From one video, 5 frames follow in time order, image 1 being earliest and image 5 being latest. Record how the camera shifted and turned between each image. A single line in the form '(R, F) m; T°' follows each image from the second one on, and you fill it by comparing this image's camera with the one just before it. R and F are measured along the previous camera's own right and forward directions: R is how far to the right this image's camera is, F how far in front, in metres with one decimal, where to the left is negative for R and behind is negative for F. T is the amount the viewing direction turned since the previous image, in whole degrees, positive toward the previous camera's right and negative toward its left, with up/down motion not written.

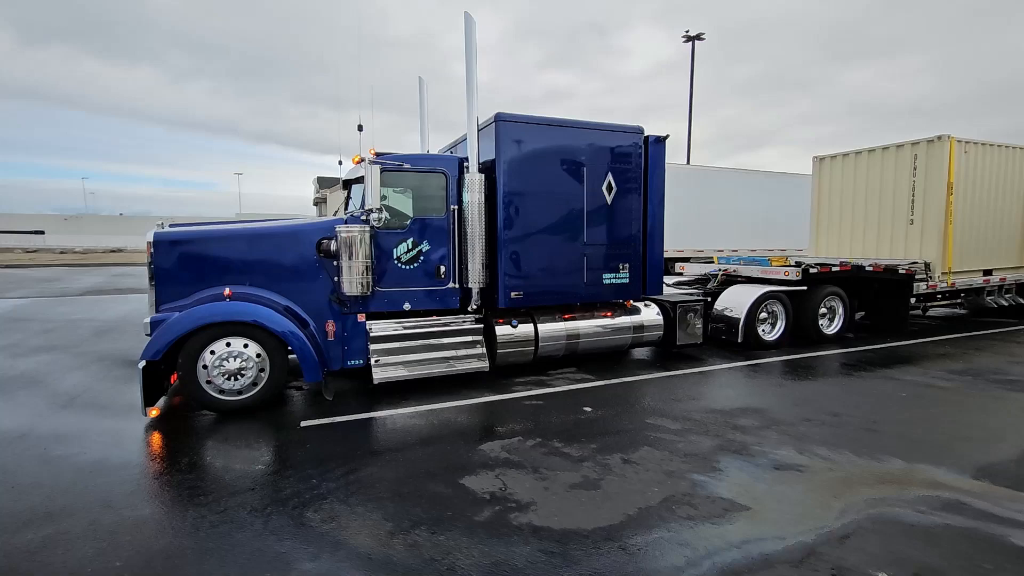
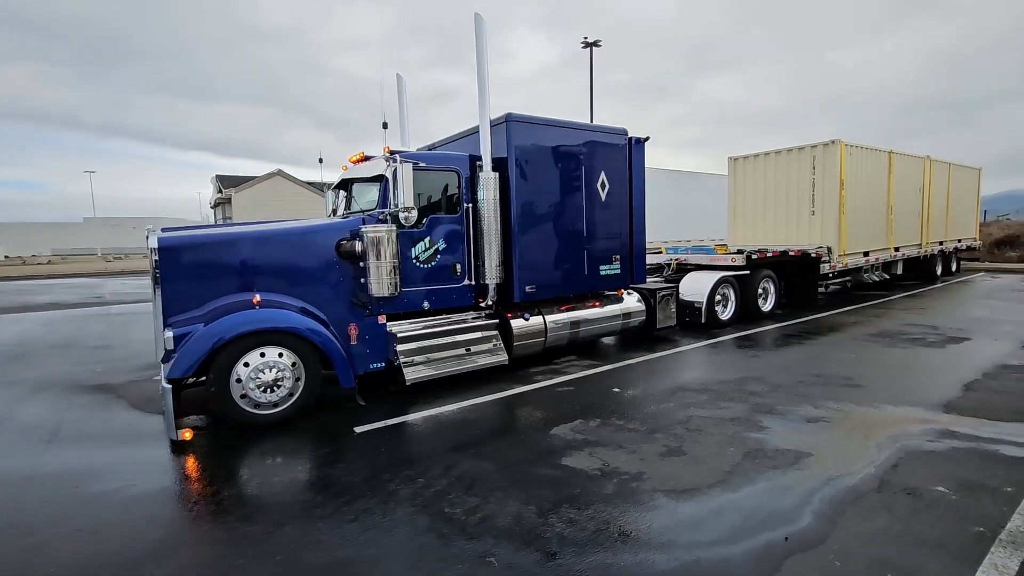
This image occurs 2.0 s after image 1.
(-1.6, -0.1) m; +12°
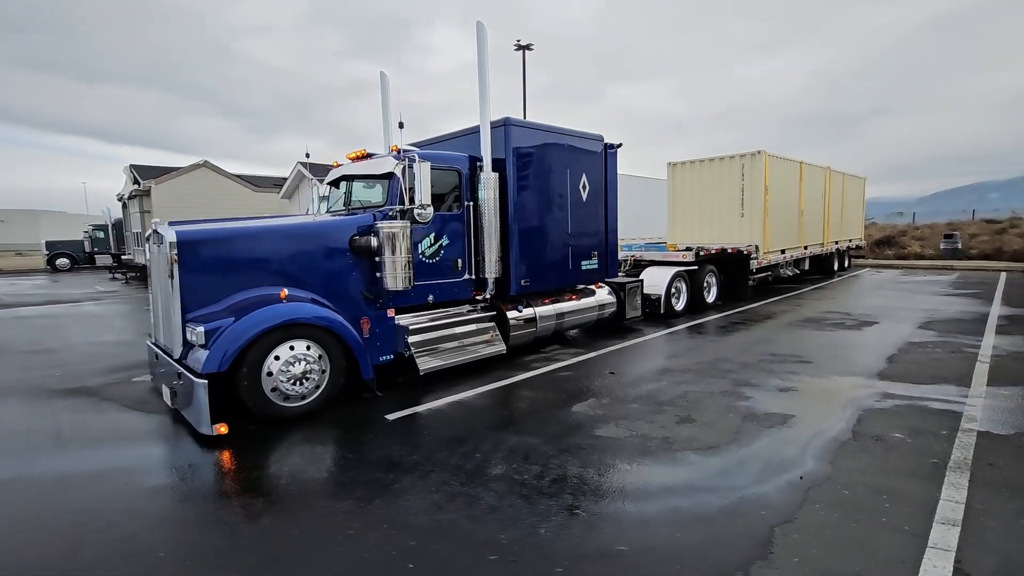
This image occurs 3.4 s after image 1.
(-1.1, -0.3) m; +9°
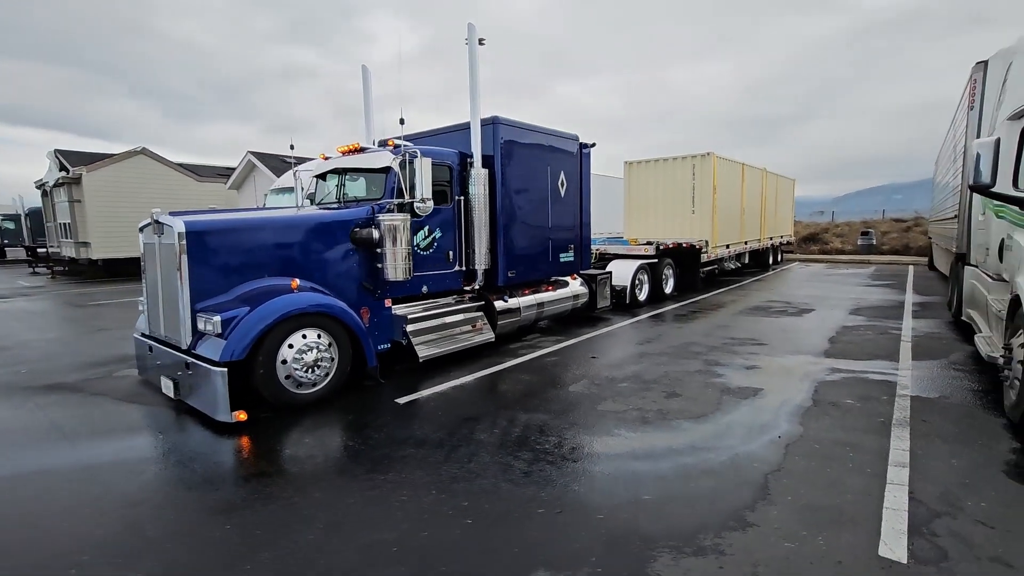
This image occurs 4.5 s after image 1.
(-0.6, -0.3) m; +6°
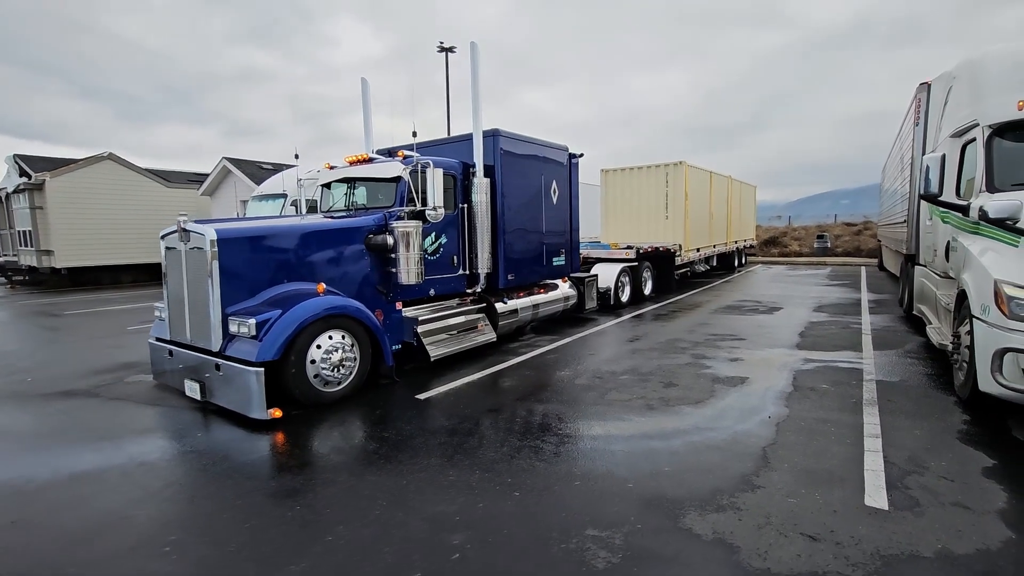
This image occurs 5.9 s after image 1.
(-0.5, -0.4) m; +4°
